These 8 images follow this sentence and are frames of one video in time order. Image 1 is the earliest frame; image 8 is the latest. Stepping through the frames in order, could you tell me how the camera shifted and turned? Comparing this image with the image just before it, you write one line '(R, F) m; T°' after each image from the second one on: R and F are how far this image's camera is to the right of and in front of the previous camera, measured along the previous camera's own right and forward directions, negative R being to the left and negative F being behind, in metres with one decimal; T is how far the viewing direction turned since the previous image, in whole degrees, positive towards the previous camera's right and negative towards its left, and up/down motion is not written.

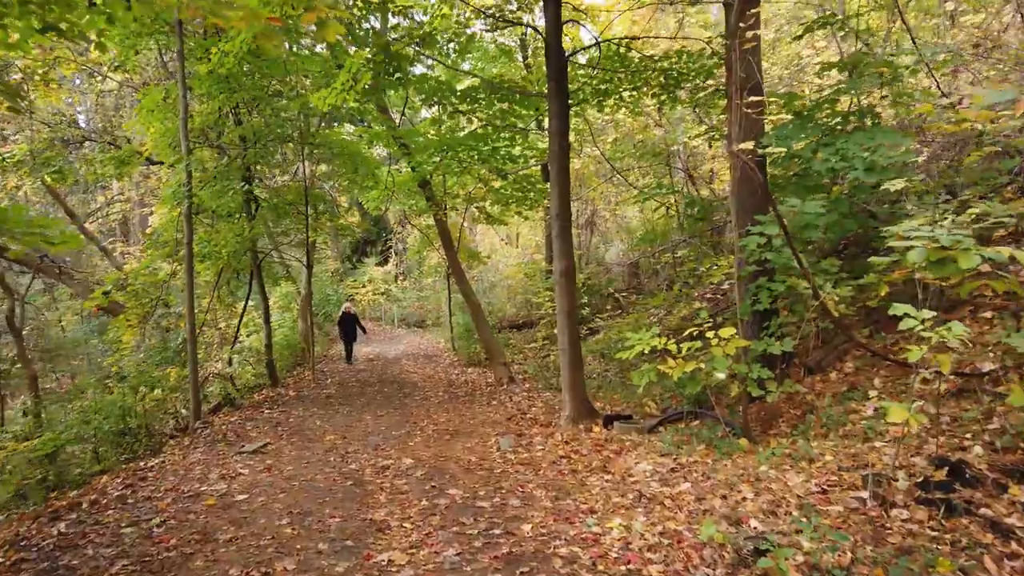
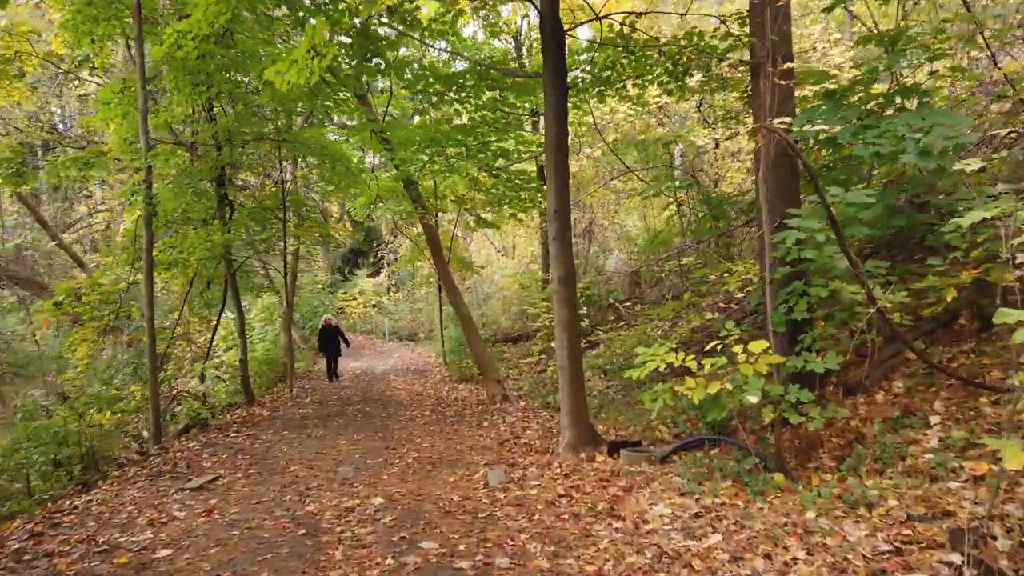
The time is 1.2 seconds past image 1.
(+0.1, +1.0) m; 0°
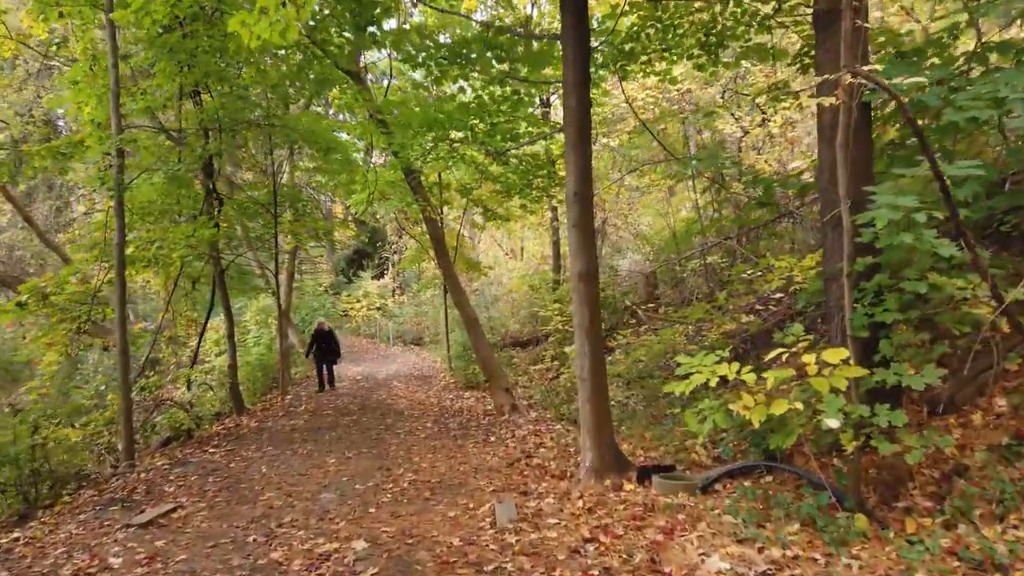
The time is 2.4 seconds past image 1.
(0.0, +1.0) m; -1°
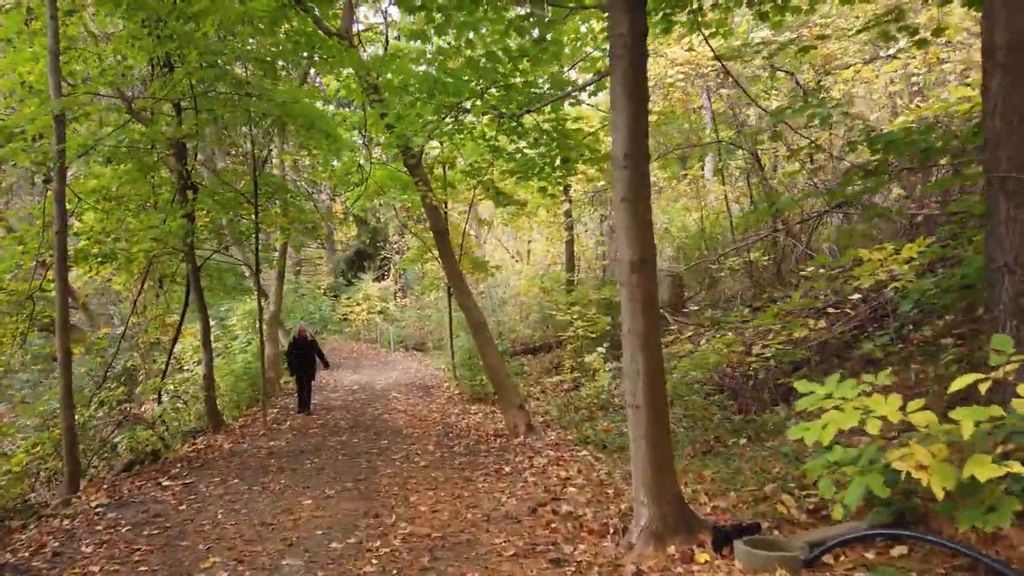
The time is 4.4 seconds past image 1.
(-0.1, +1.5) m; 0°
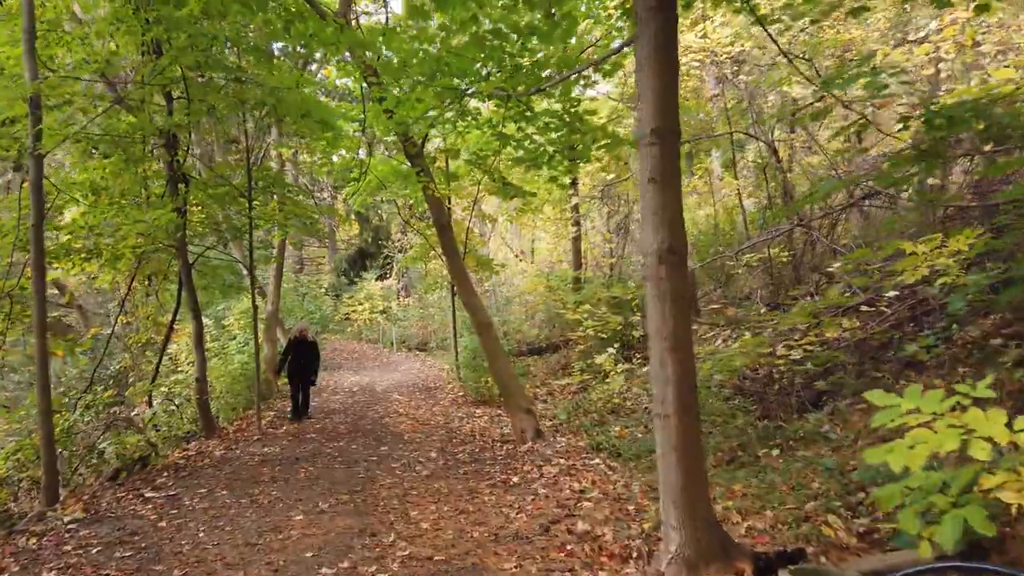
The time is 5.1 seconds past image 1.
(0.0, +0.5) m; 0°
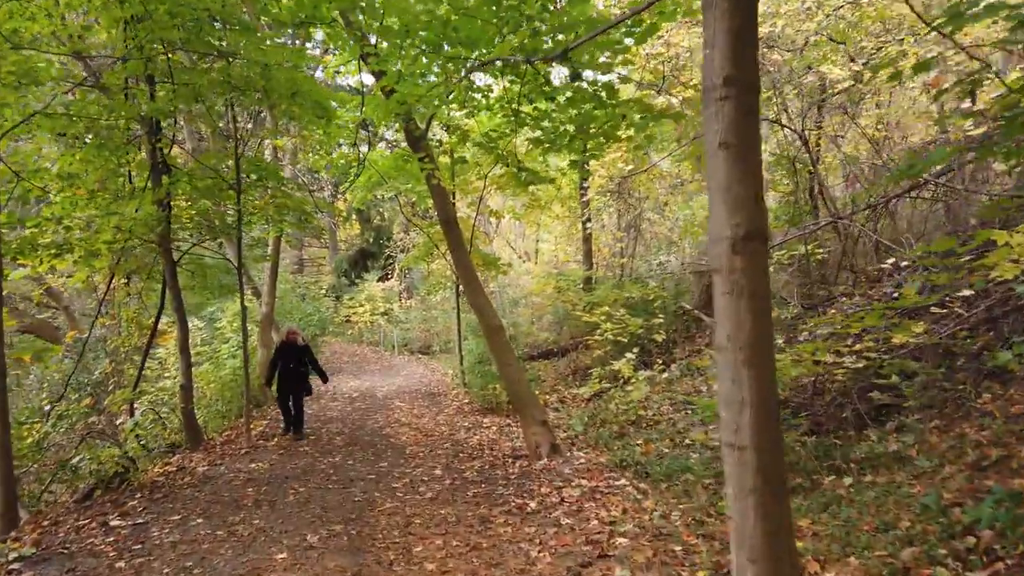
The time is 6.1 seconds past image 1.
(-0.1, +0.8) m; 0°
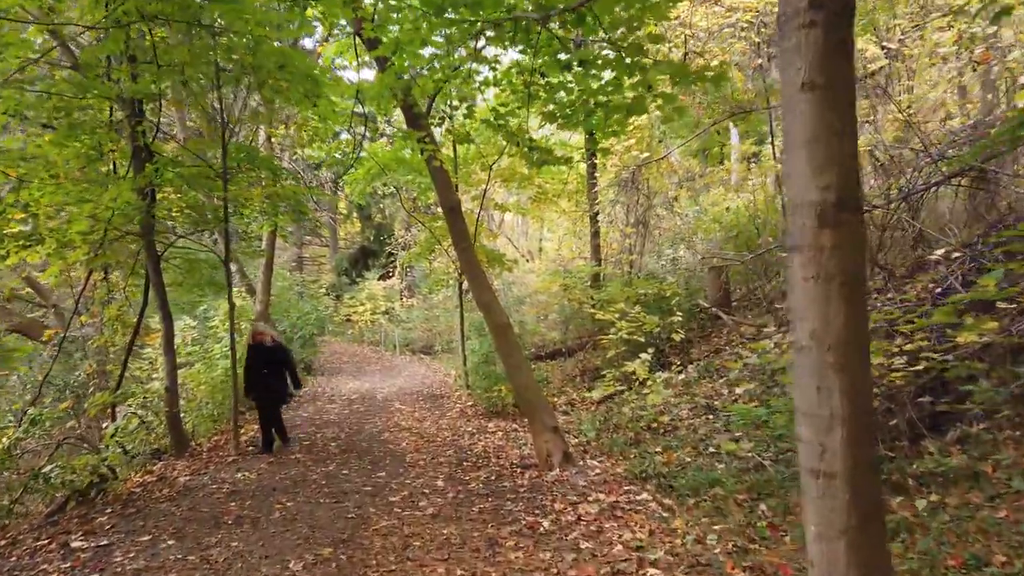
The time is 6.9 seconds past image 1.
(-0.1, +0.6) m; 0°
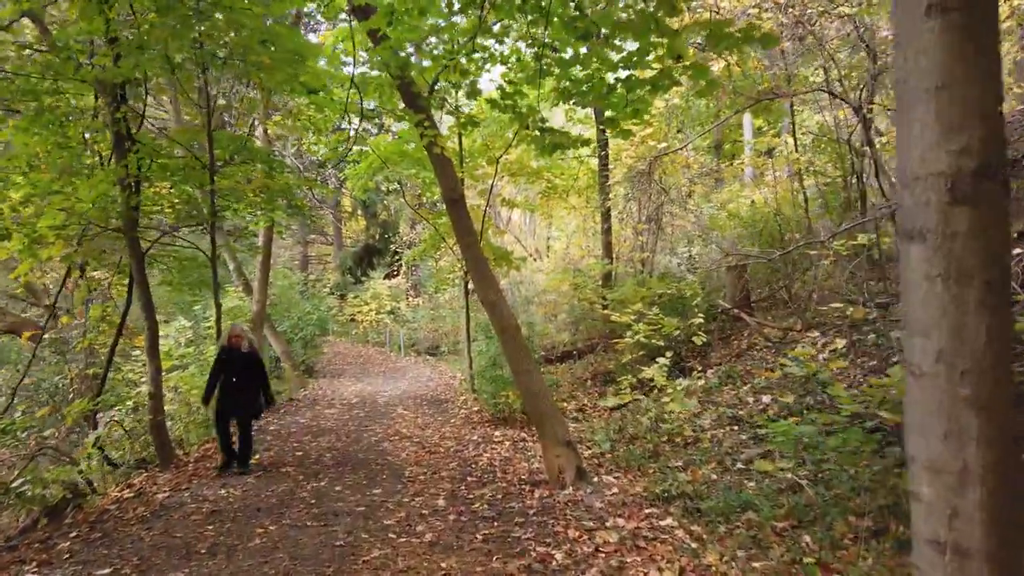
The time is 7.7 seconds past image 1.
(0.0, +0.6) m; -1°
